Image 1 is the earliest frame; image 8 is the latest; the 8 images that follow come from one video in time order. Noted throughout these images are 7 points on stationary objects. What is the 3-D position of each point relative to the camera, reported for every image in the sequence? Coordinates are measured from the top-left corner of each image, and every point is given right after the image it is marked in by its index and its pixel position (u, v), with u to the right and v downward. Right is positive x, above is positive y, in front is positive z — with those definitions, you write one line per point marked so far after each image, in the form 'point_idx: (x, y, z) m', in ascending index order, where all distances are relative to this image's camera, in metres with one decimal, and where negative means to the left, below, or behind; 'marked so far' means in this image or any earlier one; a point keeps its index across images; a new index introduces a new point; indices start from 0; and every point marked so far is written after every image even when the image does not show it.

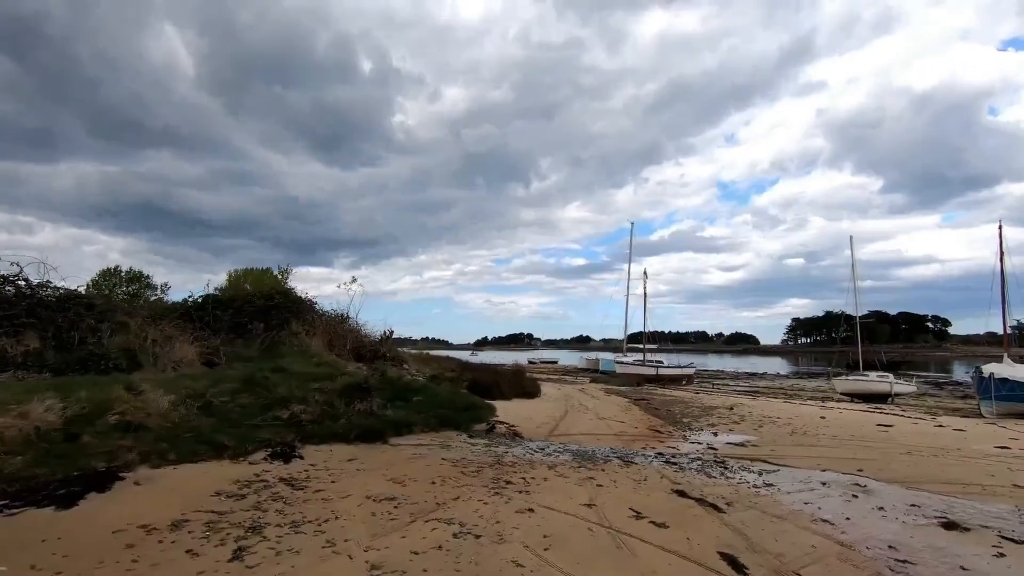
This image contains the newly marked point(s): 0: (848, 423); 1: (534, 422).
0: (+10.4, -4.2, +16.5) m
1: (+0.5, -3.2, +12.7) m
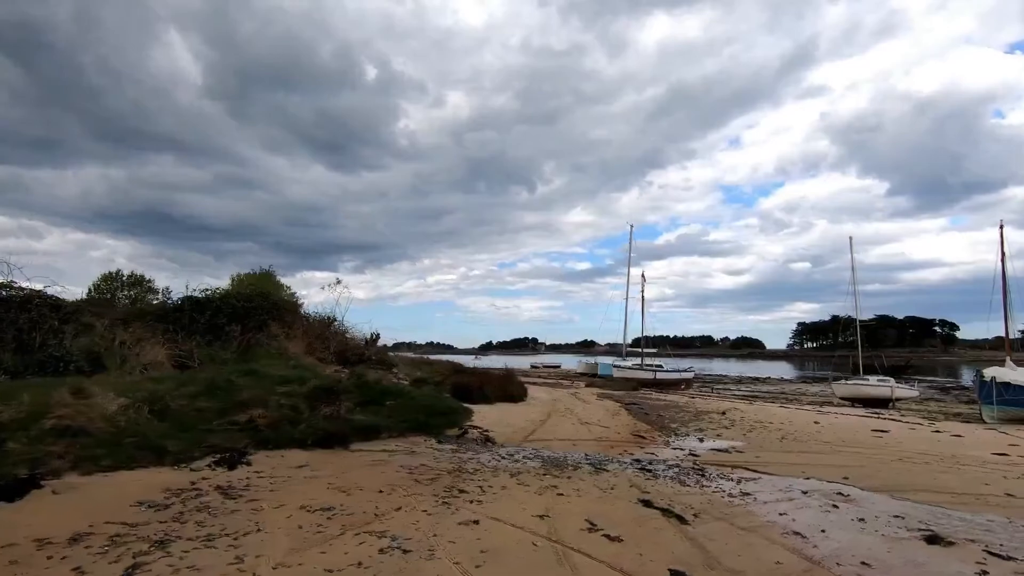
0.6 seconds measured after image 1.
0: (+9.9, -4.2, +15.9) m
1: (0.0, -3.2, +12.3) m
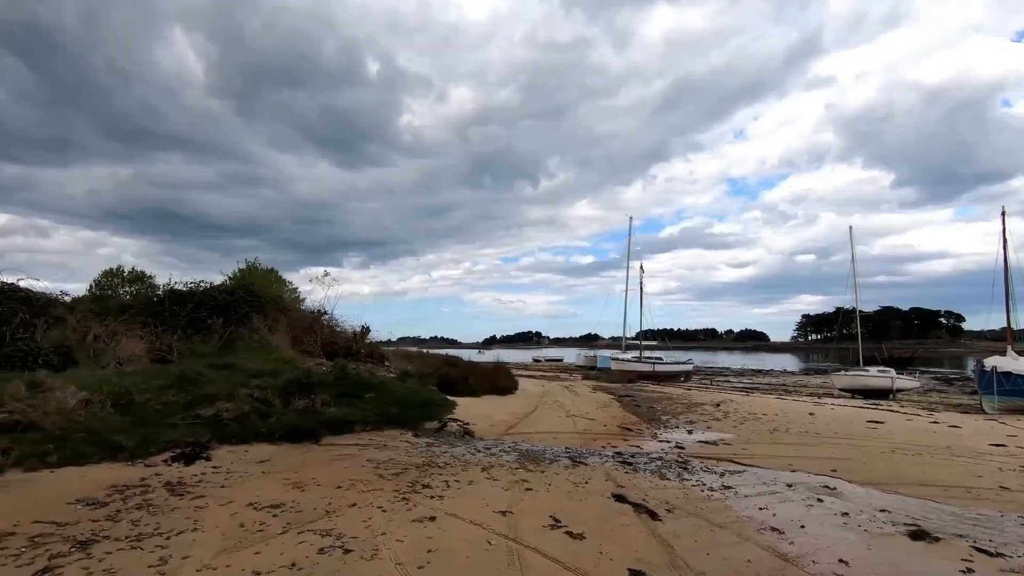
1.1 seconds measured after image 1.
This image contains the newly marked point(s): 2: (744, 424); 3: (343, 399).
0: (+9.5, -3.8, +15.6) m
1: (-0.4, -3.0, +12.0) m
2: (+6.3, -3.7, +14.4) m
3: (-3.7, -2.4, +11.7) m
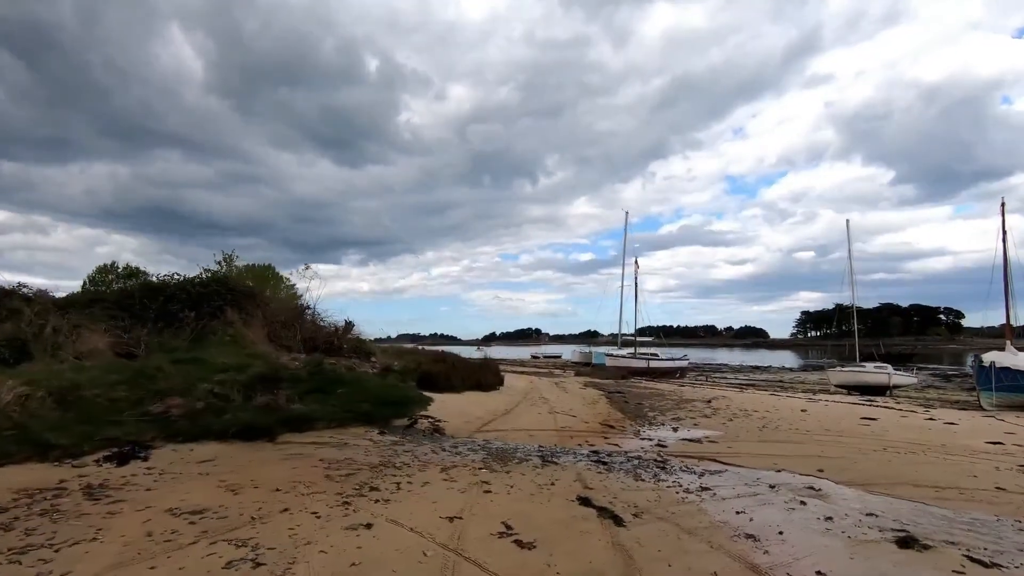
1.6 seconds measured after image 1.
0: (+9.0, -3.6, +15.1) m
1: (-1.0, -2.8, +11.5) m
2: (+5.8, -3.5, +13.9) m
3: (-4.2, -2.2, +11.2) m
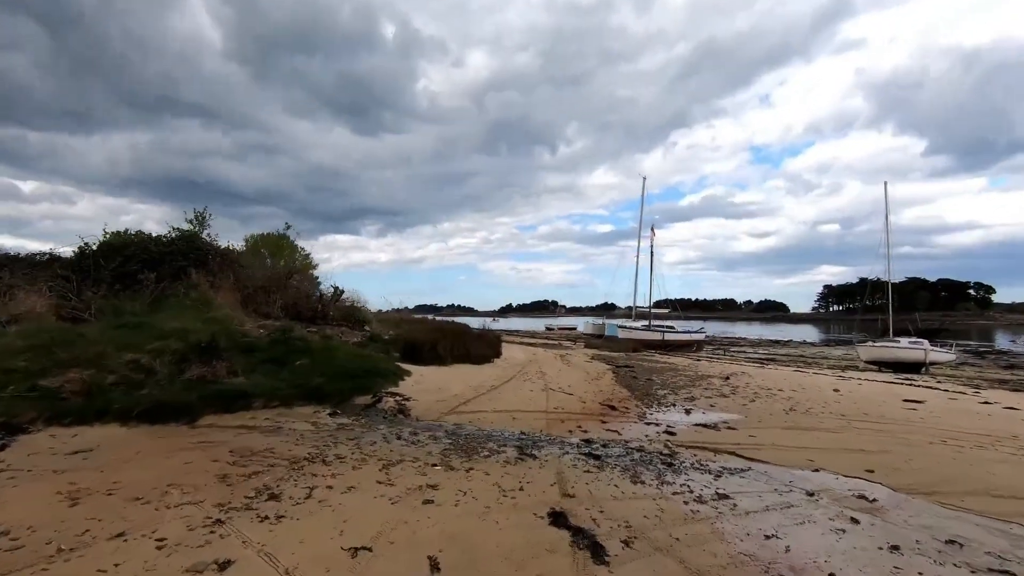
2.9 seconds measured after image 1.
0: (+8.8, -2.7, +13.2) m
1: (-1.3, -2.0, +9.9) m
2: (+5.6, -2.6, +12.1) m
3: (-4.5, -1.4, +9.6) m
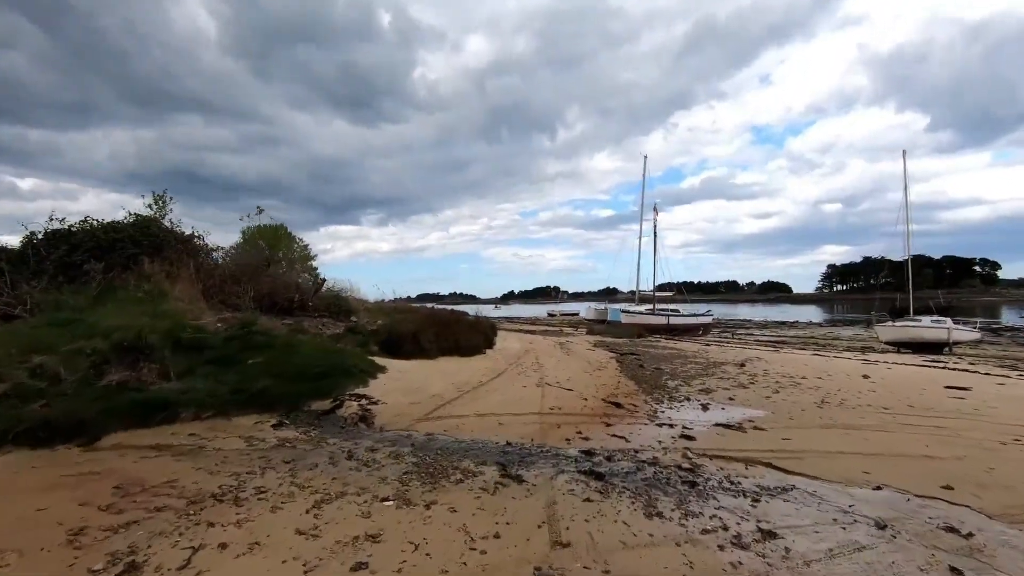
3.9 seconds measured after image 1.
0: (+8.6, -2.1, +11.7) m
1: (-1.4, -1.7, +8.4) m
2: (+5.4, -2.1, +10.7) m
3: (-4.7, -1.2, +8.2) m
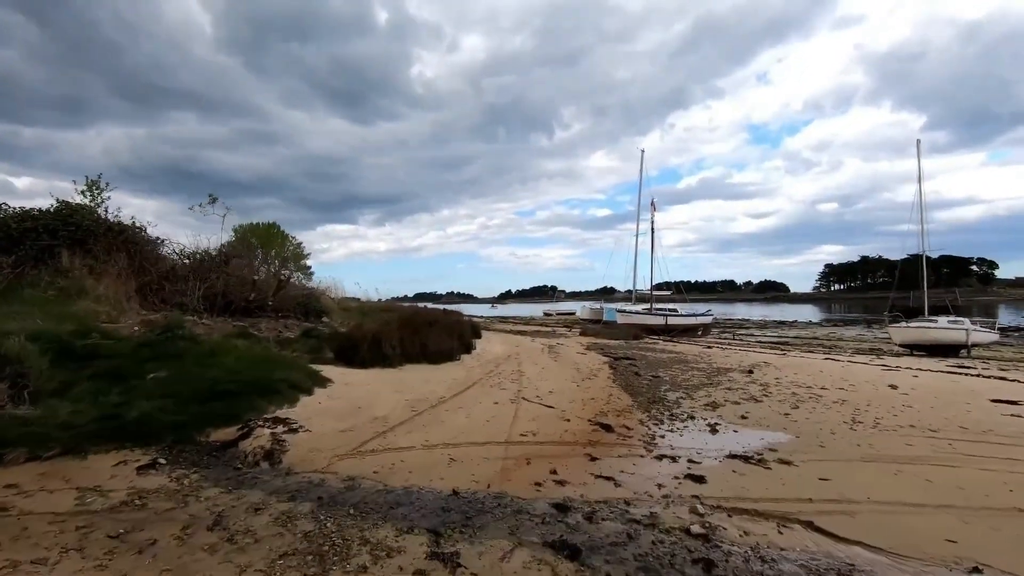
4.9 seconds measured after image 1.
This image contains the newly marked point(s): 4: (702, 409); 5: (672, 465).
0: (+8.1, -2.1, +10.1) m
1: (-1.9, -1.6, +6.7) m
2: (+4.9, -2.1, +9.0) m
3: (-5.2, -1.2, +6.5) m
4: (+3.3, -2.1, +9.1) m
5: (+1.8, -2.0, +6.0) m
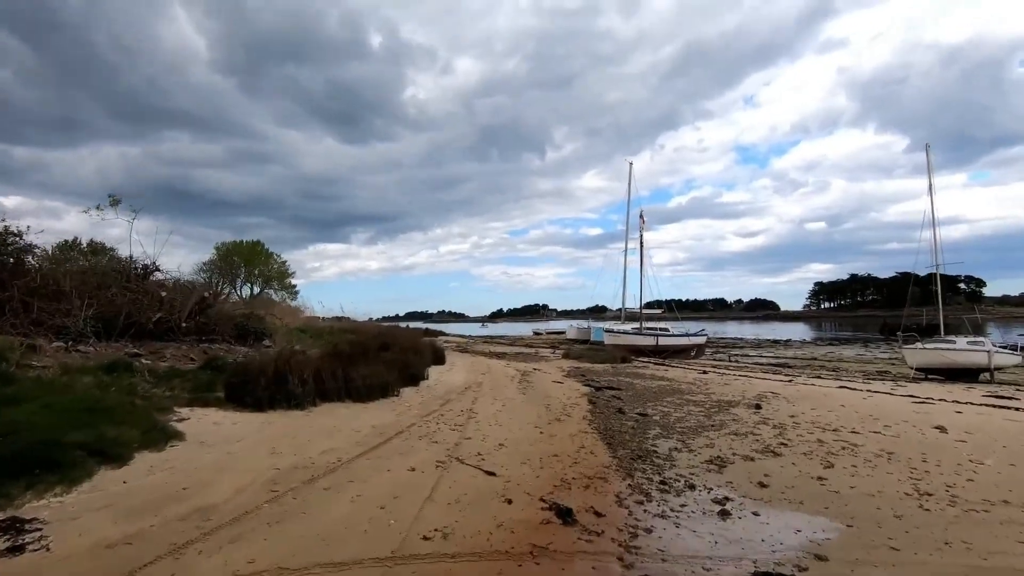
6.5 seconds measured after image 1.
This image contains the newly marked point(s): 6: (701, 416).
0: (+7.3, -2.3, +7.7) m
1: (-2.7, -1.8, +4.2) m
2: (+4.1, -2.3, +6.6) m
3: (-6.0, -1.3, +4.0) m
4: (+2.4, -2.3, +6.7) m
5: (+1.0, -2.1, +3.5) m
6: (+3.7, -2.4, +10.2) m
